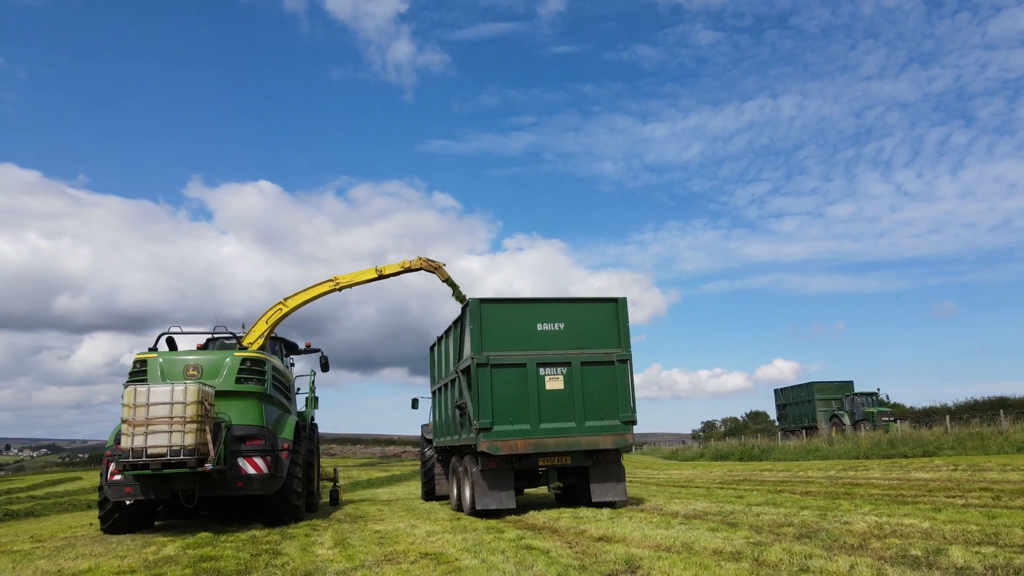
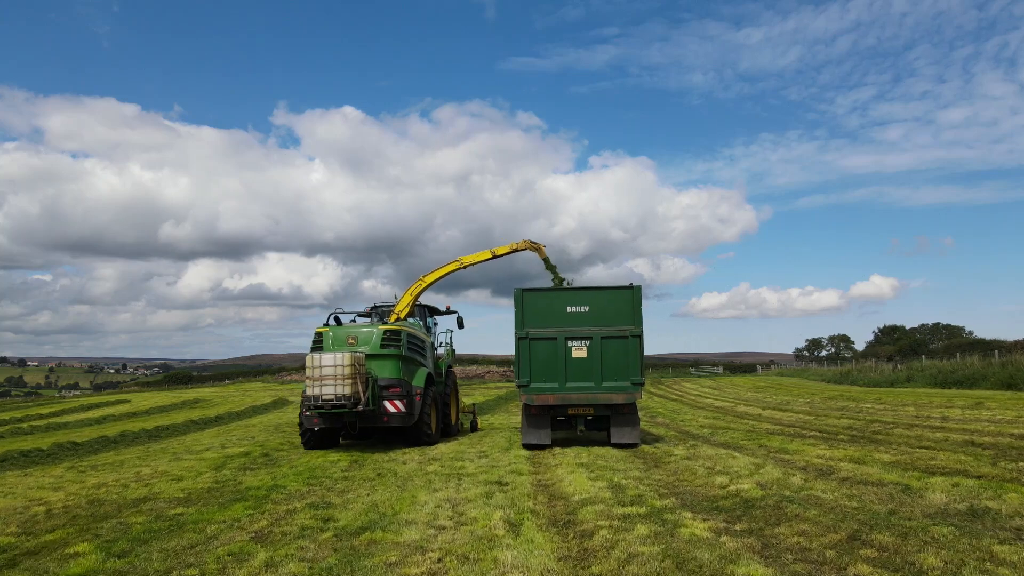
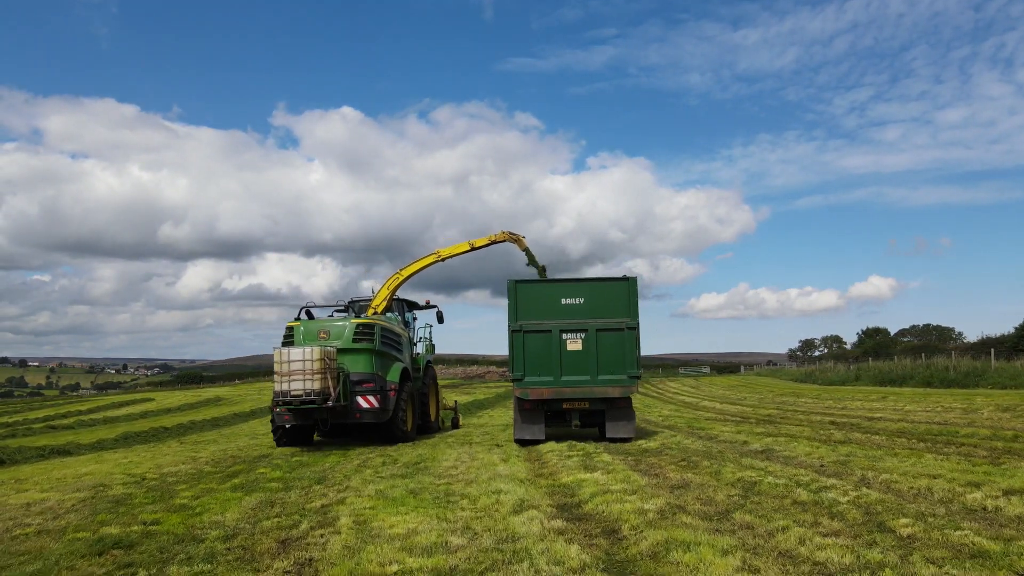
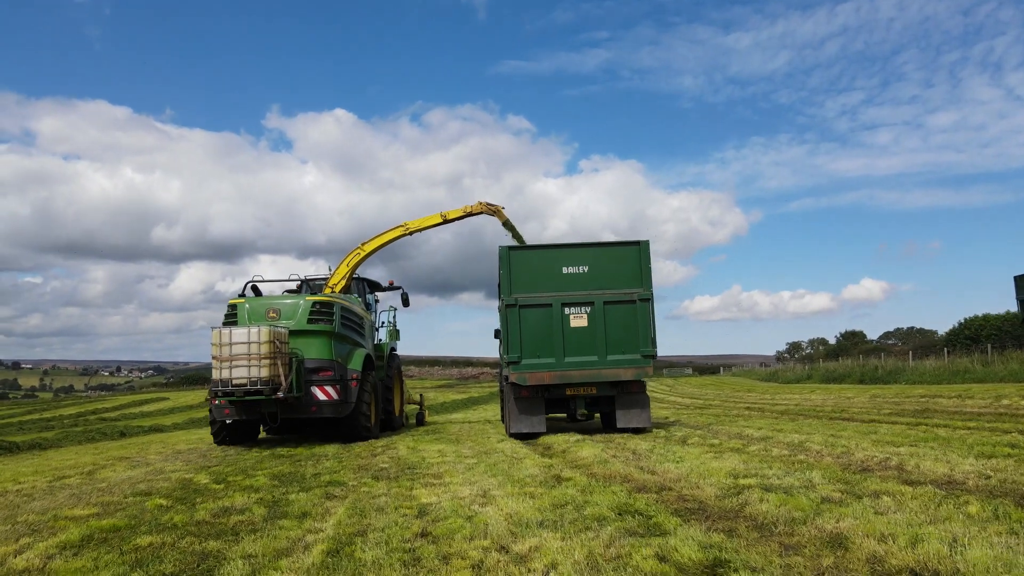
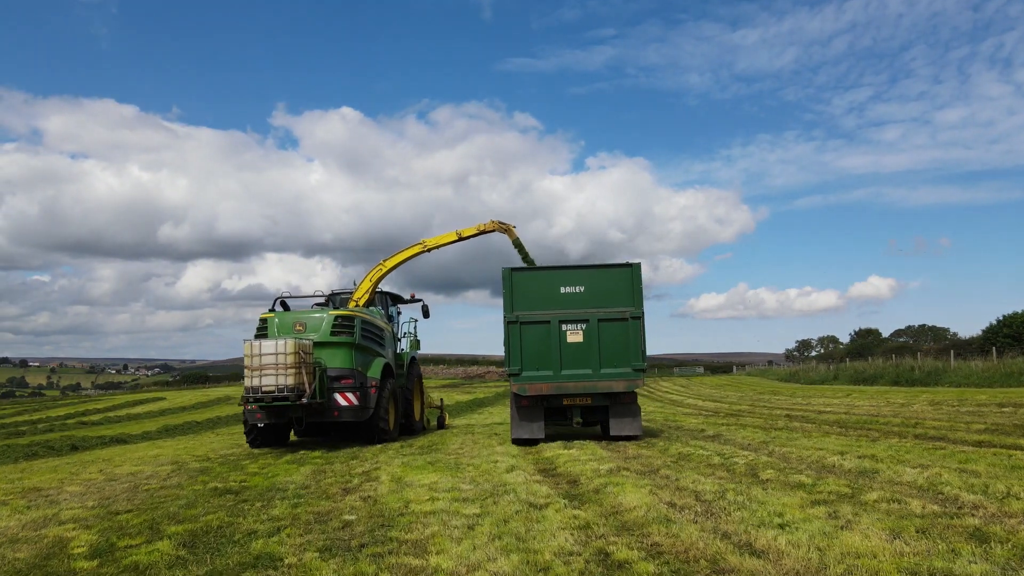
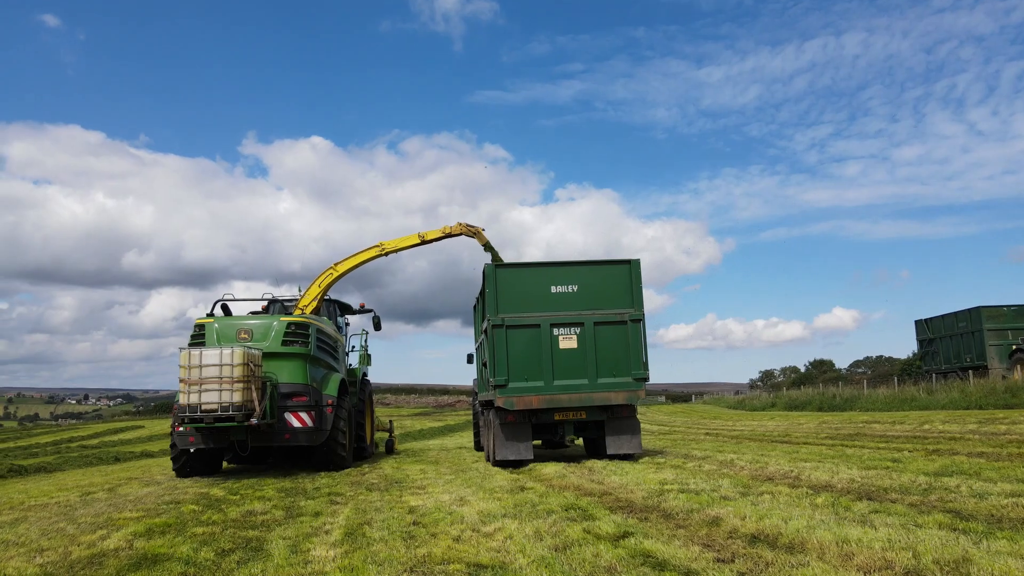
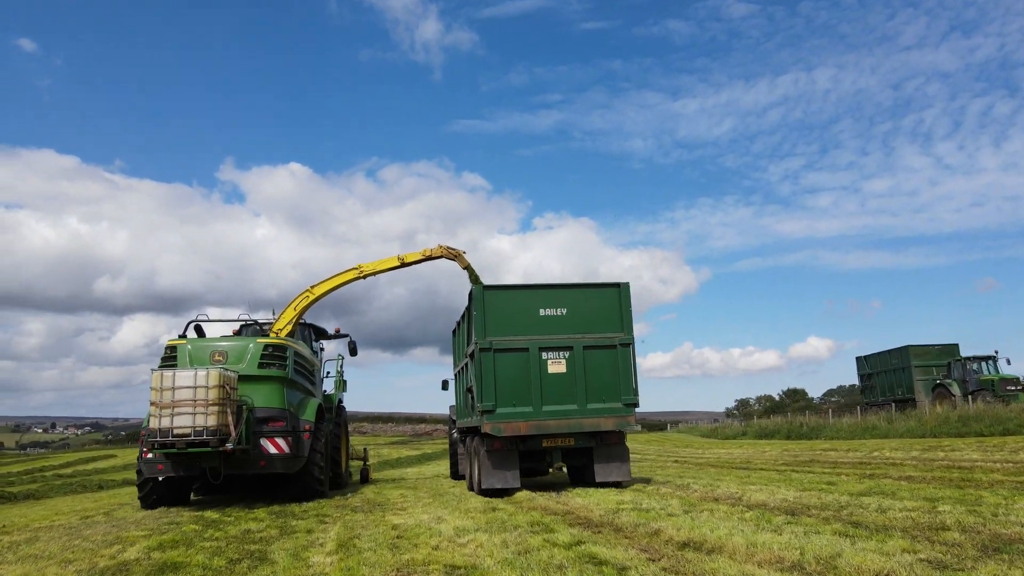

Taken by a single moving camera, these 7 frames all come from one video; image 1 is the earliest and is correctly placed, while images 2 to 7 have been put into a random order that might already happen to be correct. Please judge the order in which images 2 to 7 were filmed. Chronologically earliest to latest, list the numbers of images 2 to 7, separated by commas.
7, 6, 4, 5, 3, 2
